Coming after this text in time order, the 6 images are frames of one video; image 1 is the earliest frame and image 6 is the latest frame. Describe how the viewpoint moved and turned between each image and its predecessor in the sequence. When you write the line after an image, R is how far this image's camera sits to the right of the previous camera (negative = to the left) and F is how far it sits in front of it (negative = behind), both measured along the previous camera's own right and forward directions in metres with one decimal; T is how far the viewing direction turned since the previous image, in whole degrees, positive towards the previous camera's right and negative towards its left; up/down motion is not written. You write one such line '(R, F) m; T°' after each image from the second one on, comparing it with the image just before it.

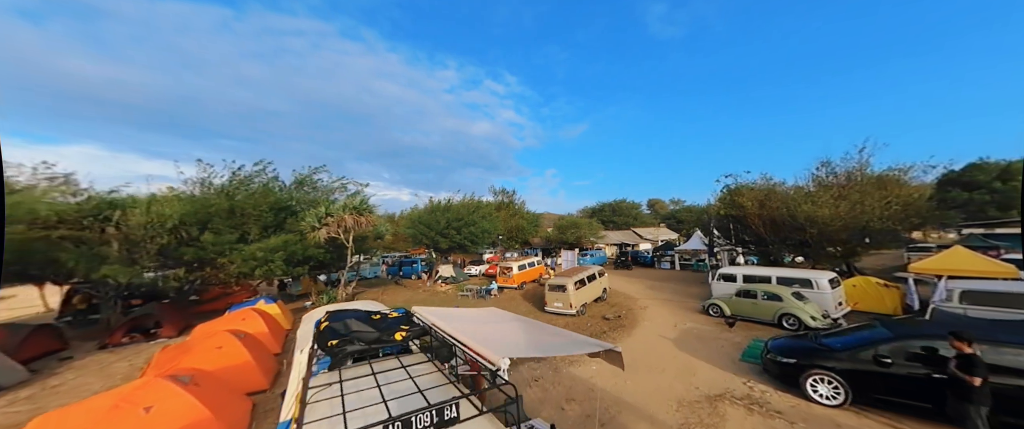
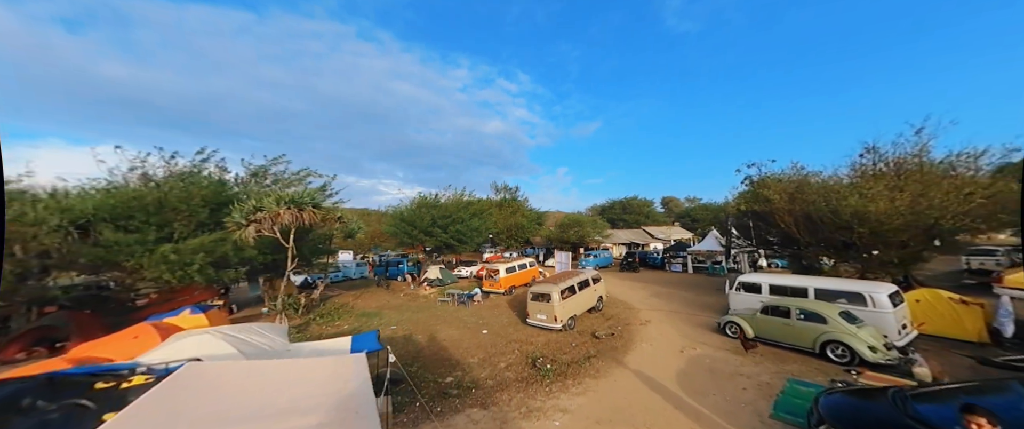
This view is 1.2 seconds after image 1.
(+1.6, +2.6) m; -2°
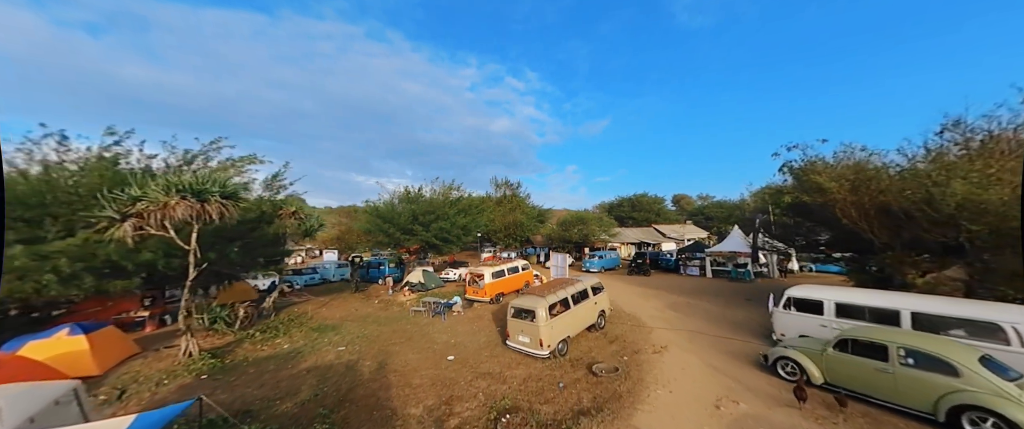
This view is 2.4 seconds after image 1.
(+1.1, +3.1) m; -1°
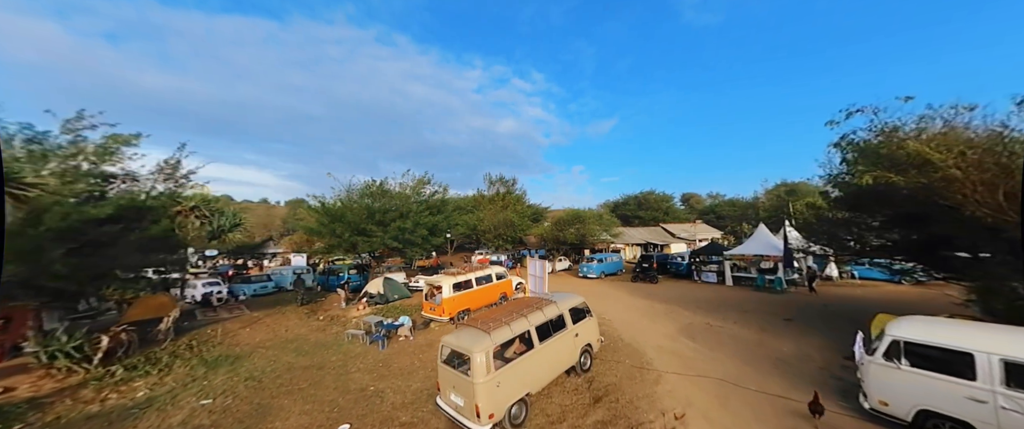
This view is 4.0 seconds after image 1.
(+1.7, +3.8) m; -1°
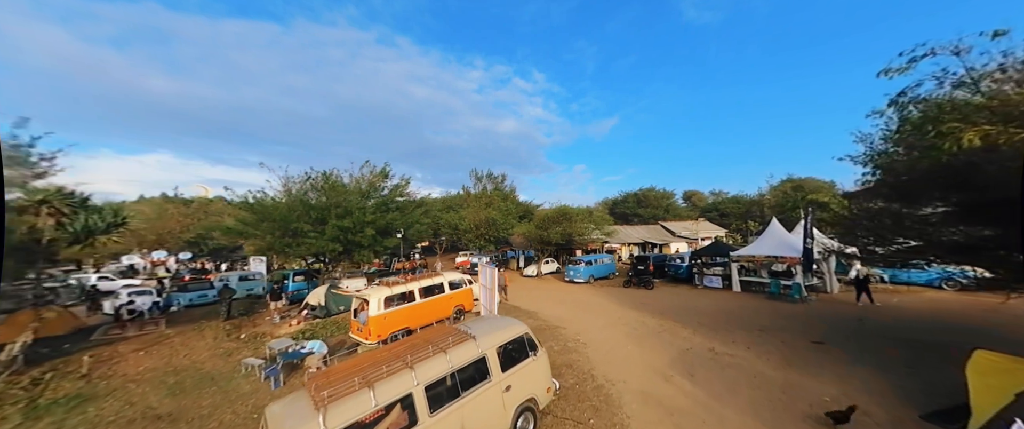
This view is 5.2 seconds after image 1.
(+1.8, +2.9) m; 0°
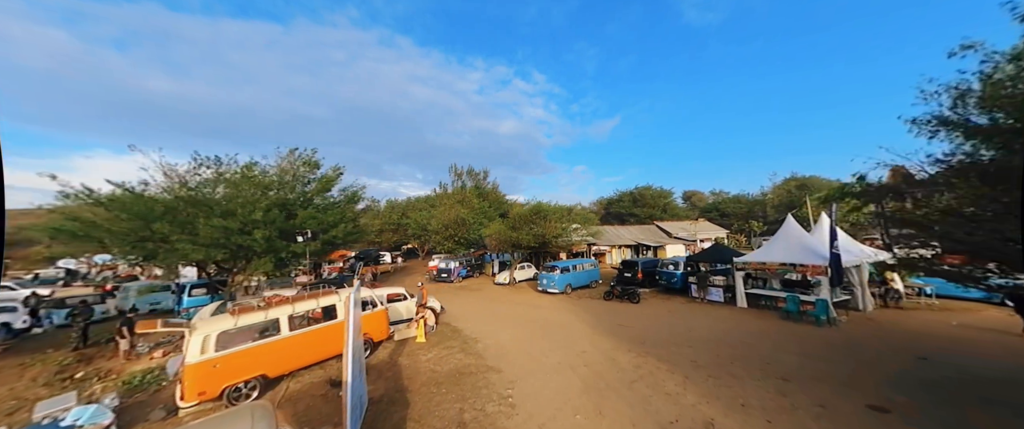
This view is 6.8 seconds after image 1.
(+2.3, +3.5) m; 0°
